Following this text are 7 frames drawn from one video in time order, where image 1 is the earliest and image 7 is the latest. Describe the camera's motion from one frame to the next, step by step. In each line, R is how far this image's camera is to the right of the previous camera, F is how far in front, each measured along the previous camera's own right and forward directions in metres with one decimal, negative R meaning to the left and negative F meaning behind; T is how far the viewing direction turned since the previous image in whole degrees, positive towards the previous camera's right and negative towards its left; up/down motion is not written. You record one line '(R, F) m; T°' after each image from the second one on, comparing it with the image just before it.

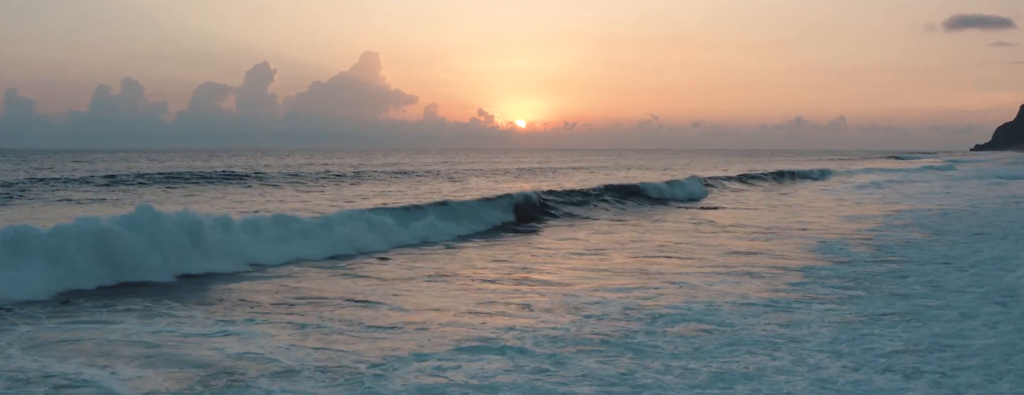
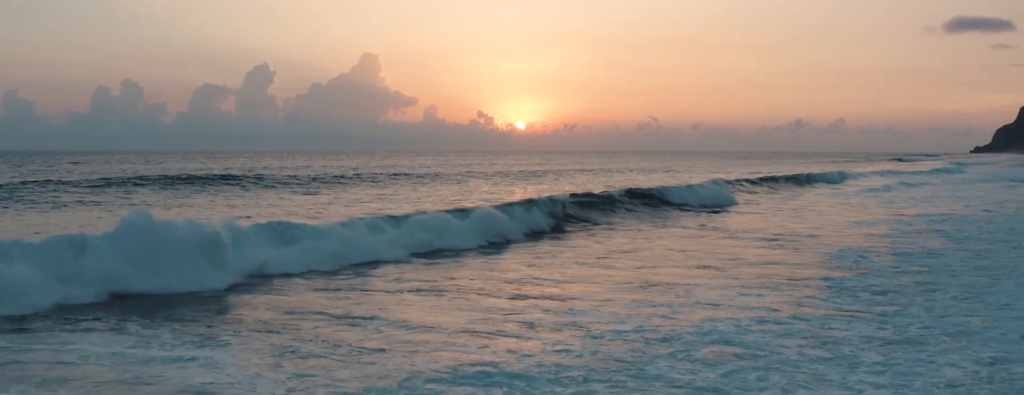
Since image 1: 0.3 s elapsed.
(-1.5, -1.9) m; 0°
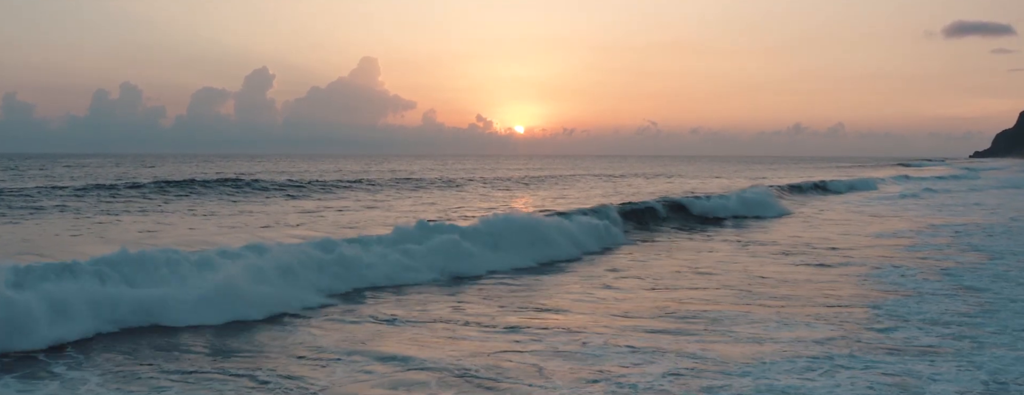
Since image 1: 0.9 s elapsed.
(-0.1, +1.3) m; 0°
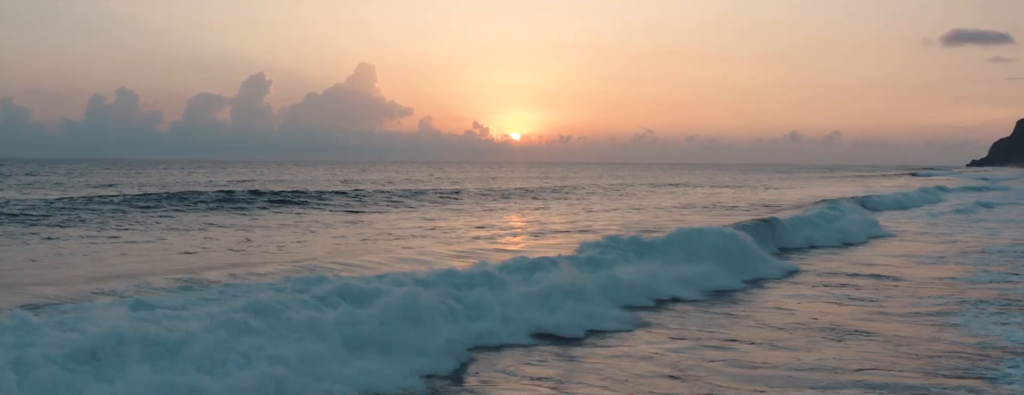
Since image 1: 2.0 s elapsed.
(-0.2, +2.2) m; 0°
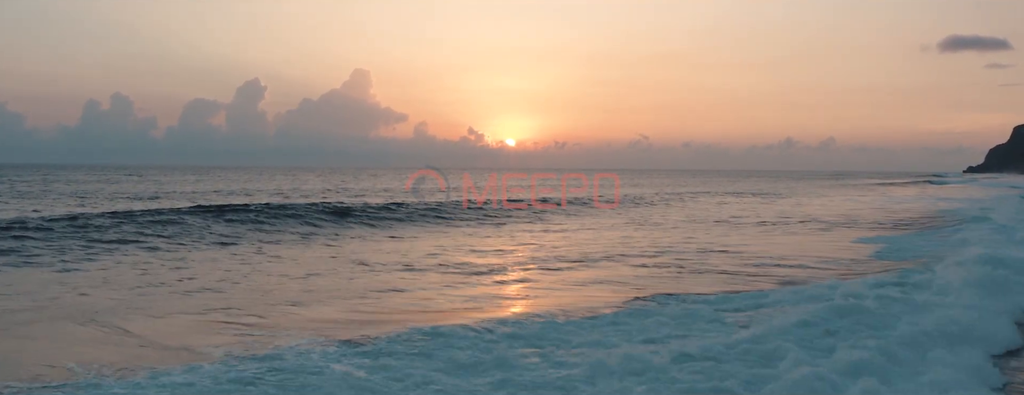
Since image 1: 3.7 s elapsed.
(-0.5, +3.6) m; 0°
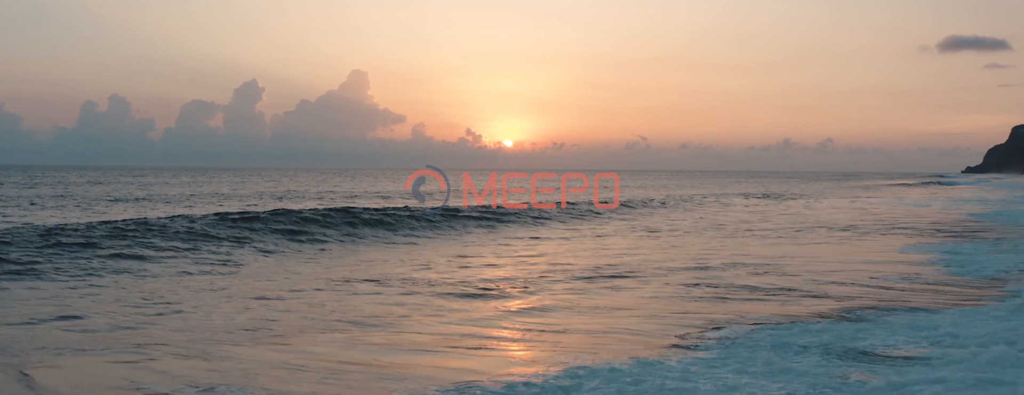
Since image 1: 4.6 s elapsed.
(-0.3, +2.3) m; 0°
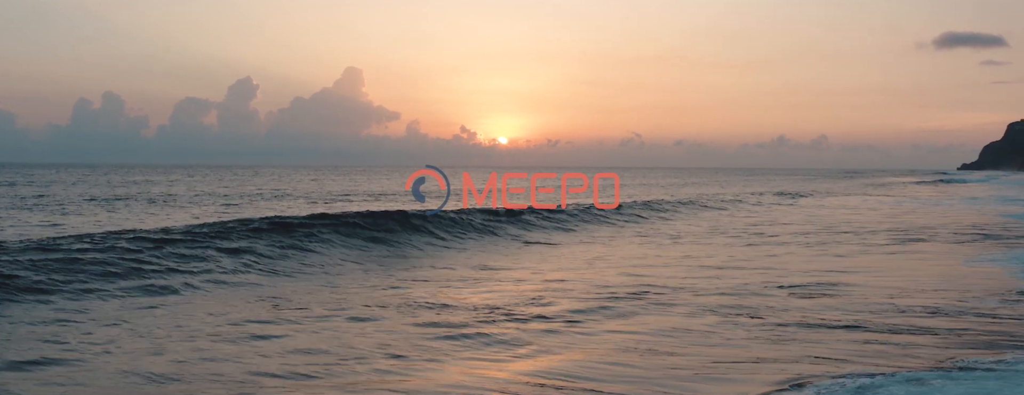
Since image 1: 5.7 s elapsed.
(-0.5, +2.9) m; 0°
